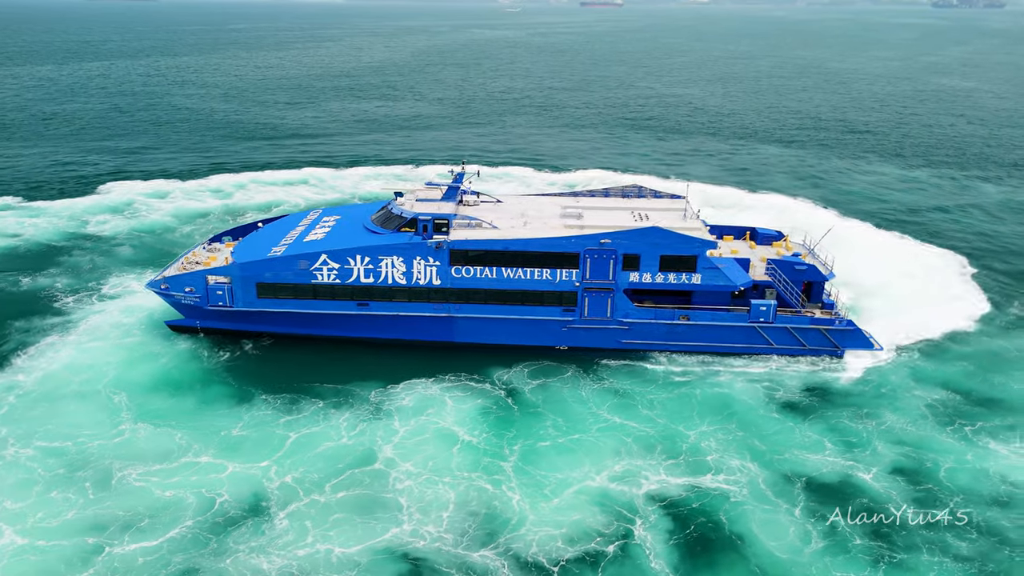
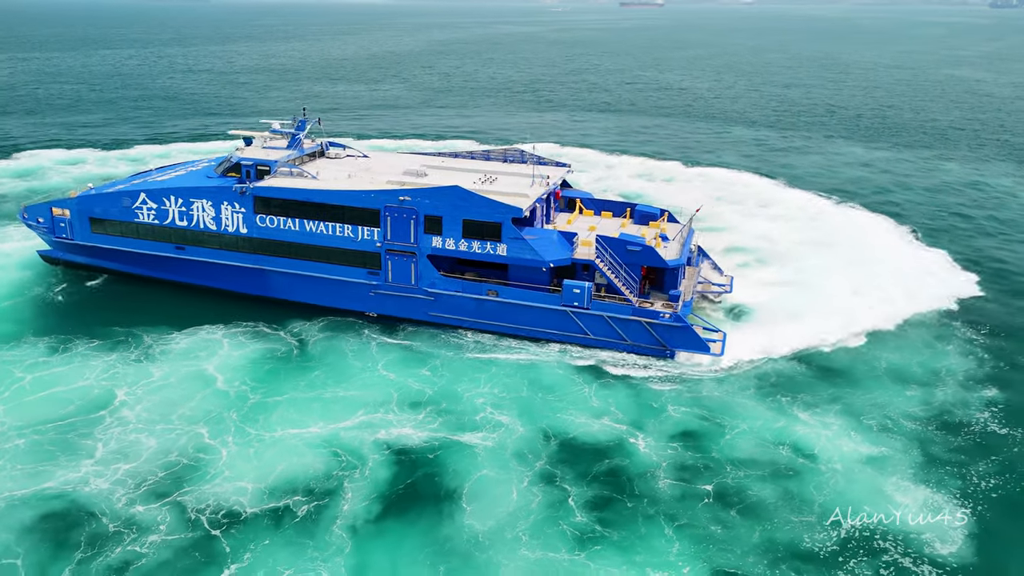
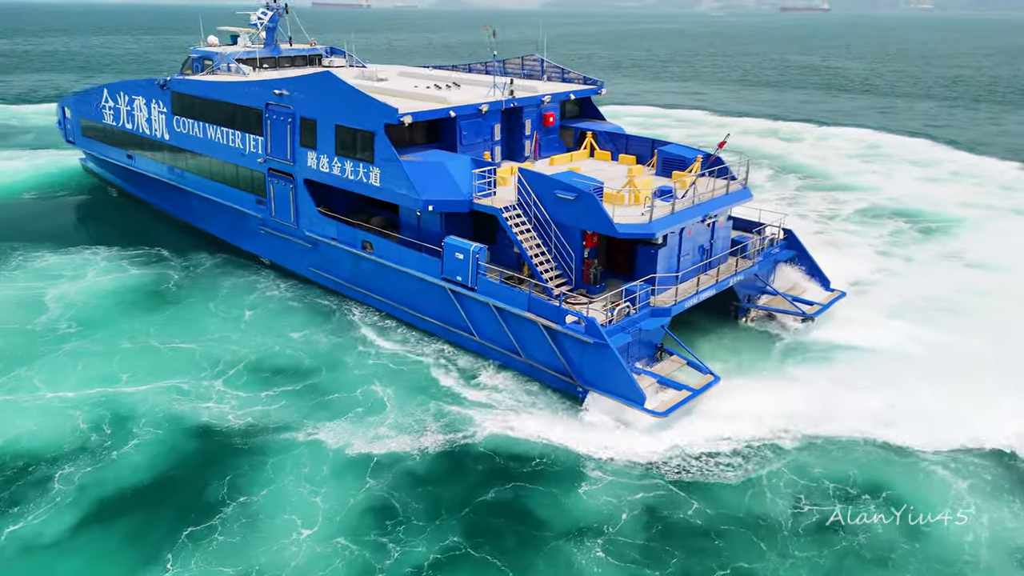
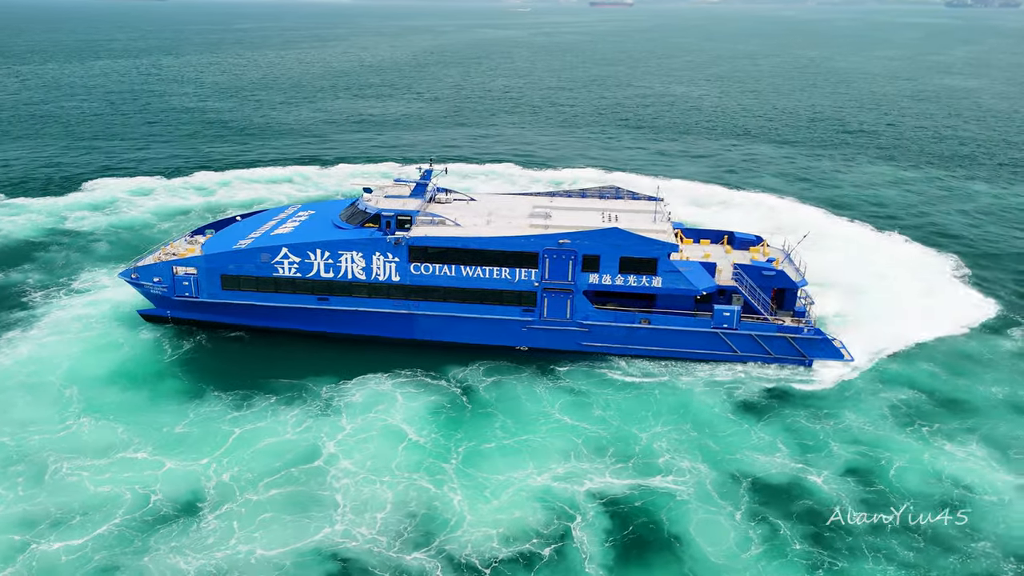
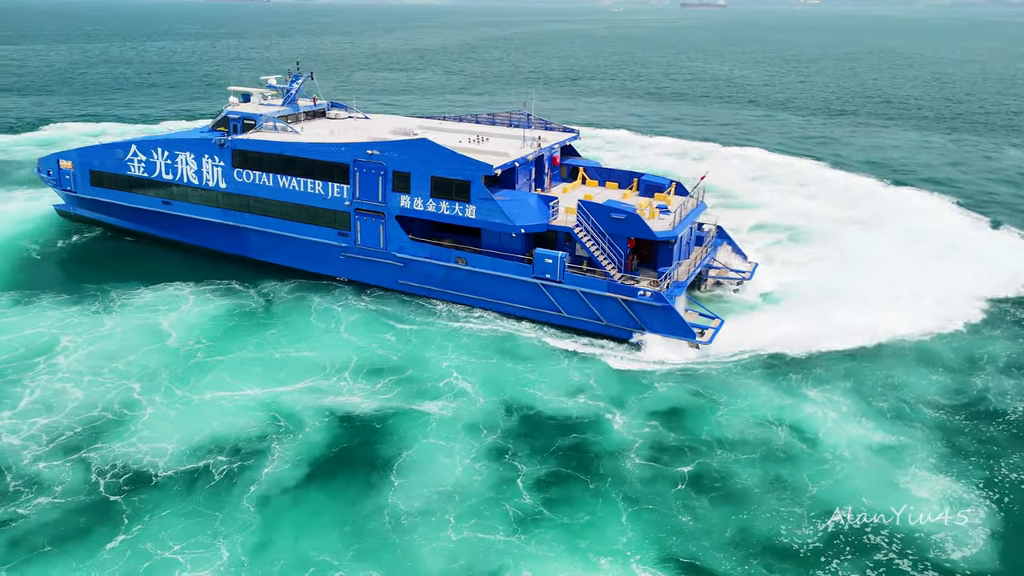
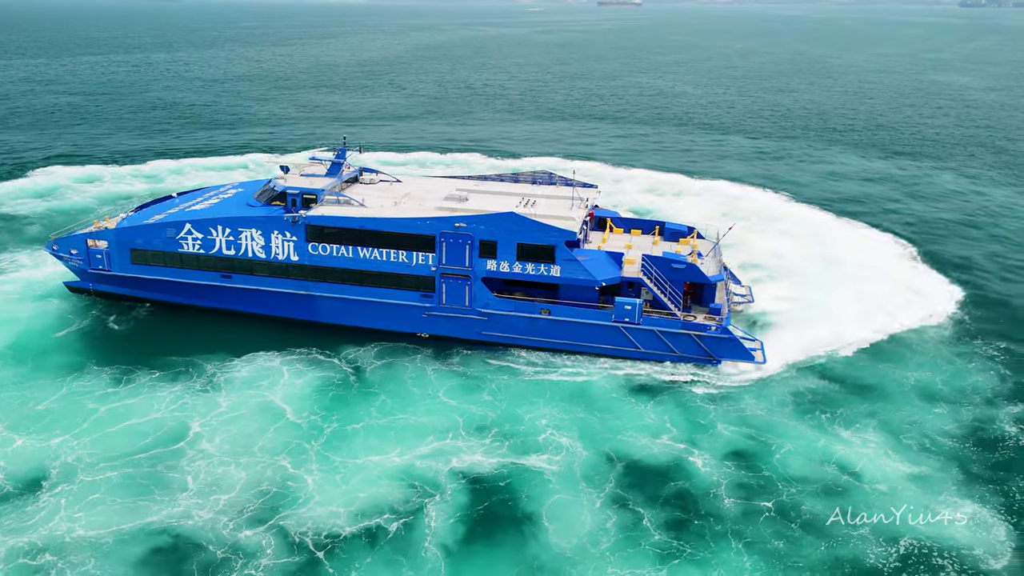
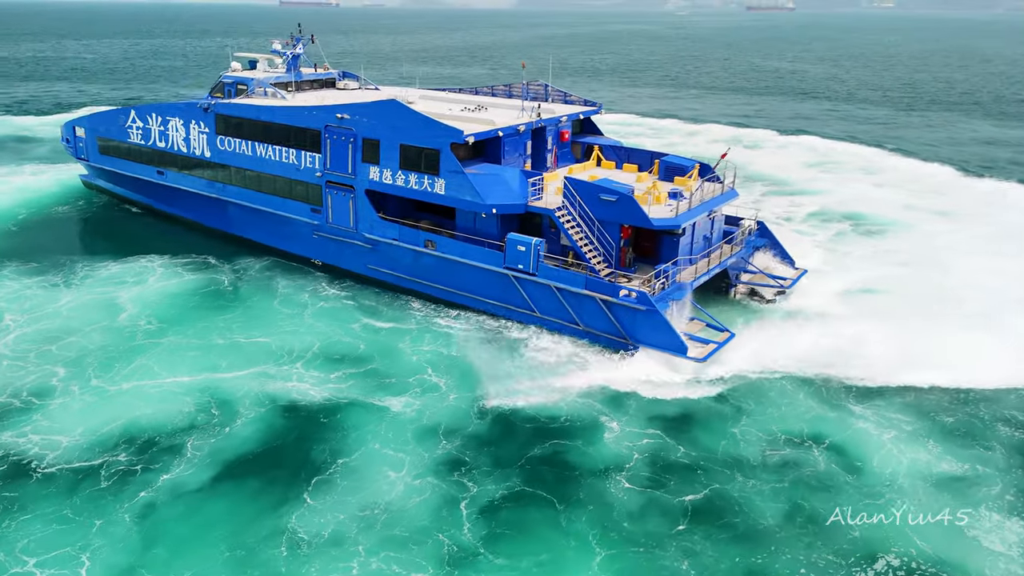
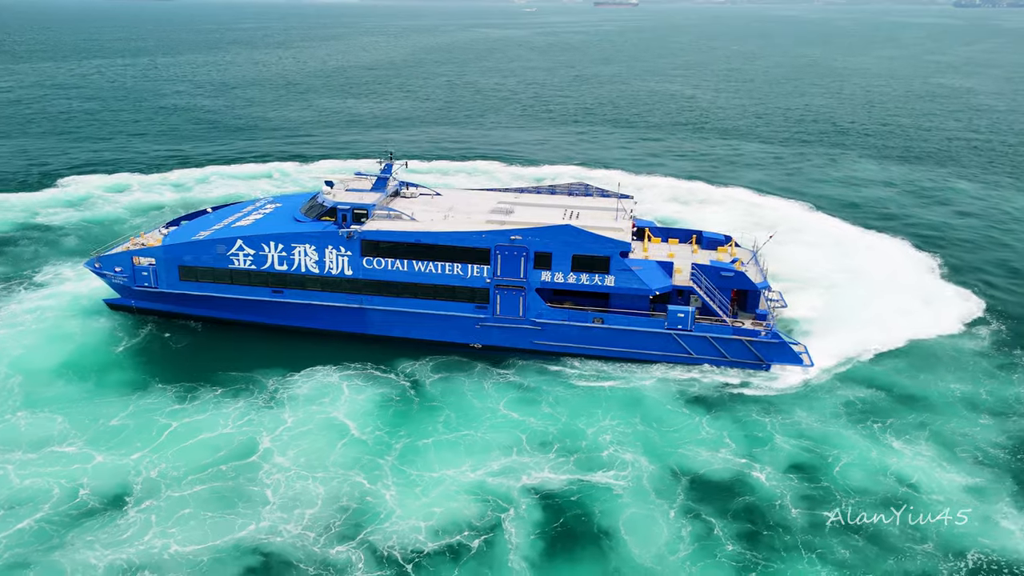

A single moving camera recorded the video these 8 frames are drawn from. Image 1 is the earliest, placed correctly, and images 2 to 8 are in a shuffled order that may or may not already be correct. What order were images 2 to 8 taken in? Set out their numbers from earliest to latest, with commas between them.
4, 8, 6, 2, 5, 7, 3
